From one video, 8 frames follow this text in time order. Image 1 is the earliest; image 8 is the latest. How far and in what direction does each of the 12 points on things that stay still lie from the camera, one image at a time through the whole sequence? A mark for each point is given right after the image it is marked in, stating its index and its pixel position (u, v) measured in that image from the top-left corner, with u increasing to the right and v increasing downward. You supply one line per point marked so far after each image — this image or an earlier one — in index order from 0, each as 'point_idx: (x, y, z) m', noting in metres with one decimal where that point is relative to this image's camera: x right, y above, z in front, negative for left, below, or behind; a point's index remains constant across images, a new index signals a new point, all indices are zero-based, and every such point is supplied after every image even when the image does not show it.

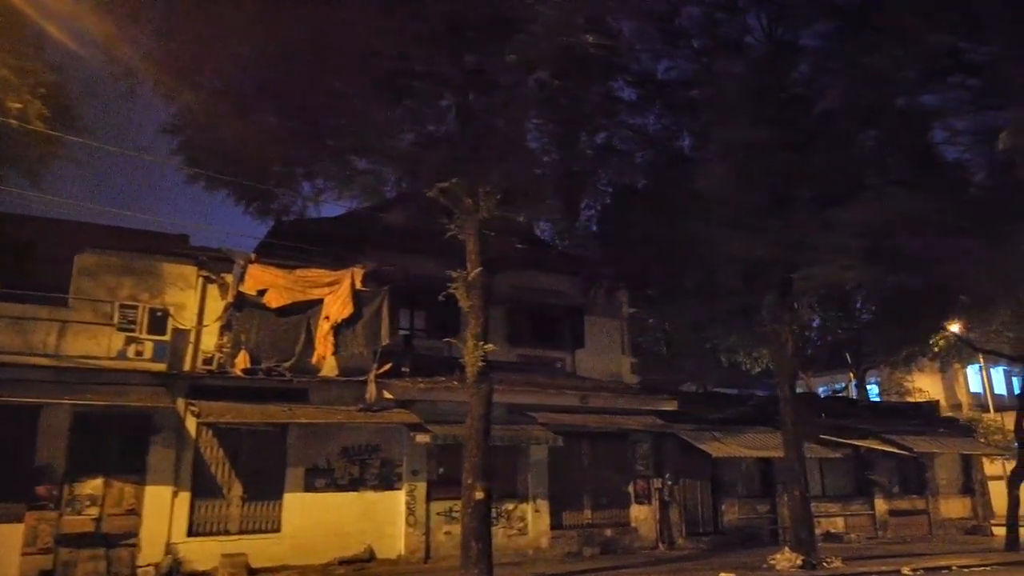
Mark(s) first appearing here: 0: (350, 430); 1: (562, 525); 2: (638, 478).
0: (-3.5, -3.1, +15.9) m
1: (+1.2, -5.8, +17.9) m
2: (+3.3, -4.9, +19.0) m
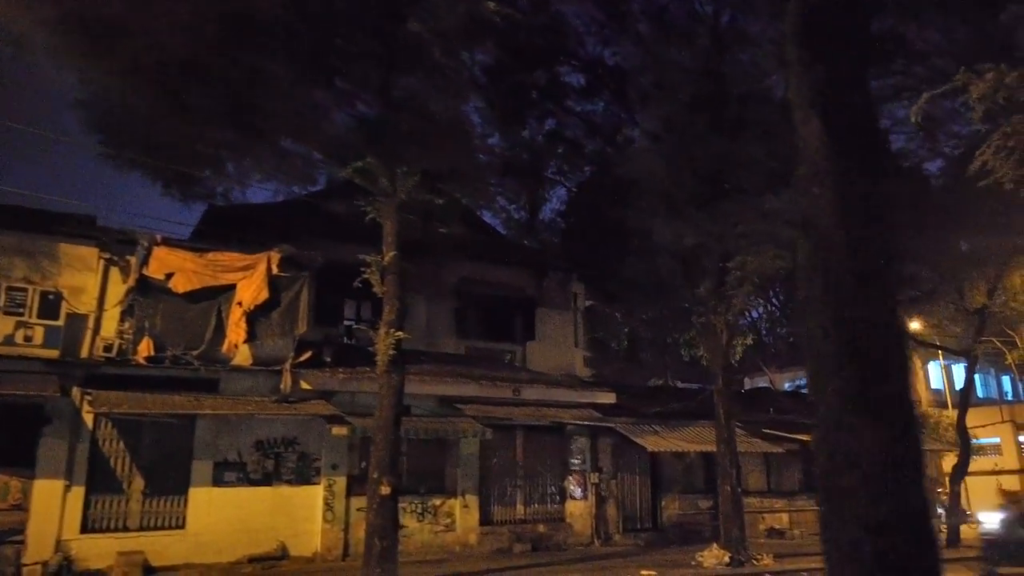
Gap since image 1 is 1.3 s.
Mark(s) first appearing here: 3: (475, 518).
0: (-5.1, -2.8, +15.1) m
1: (-0.5, -5.5, +17.4) m
2: (+1.6, -4.6, +18.4) m
3: (-0.9, -5.3, +17.0) m
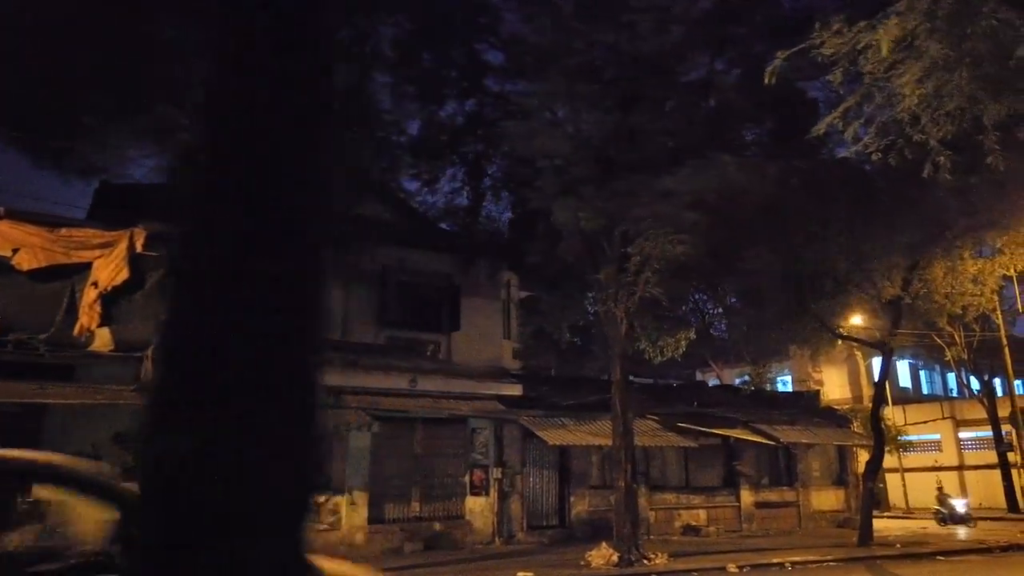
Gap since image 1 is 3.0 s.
0: (-7.4, -2.4, +14.0) m
1: (-2.9, -5.2, +16.4) m
2: (-0.9, -4.3, +17.6) m
3: (-3.3, -5.0, +16.0) m
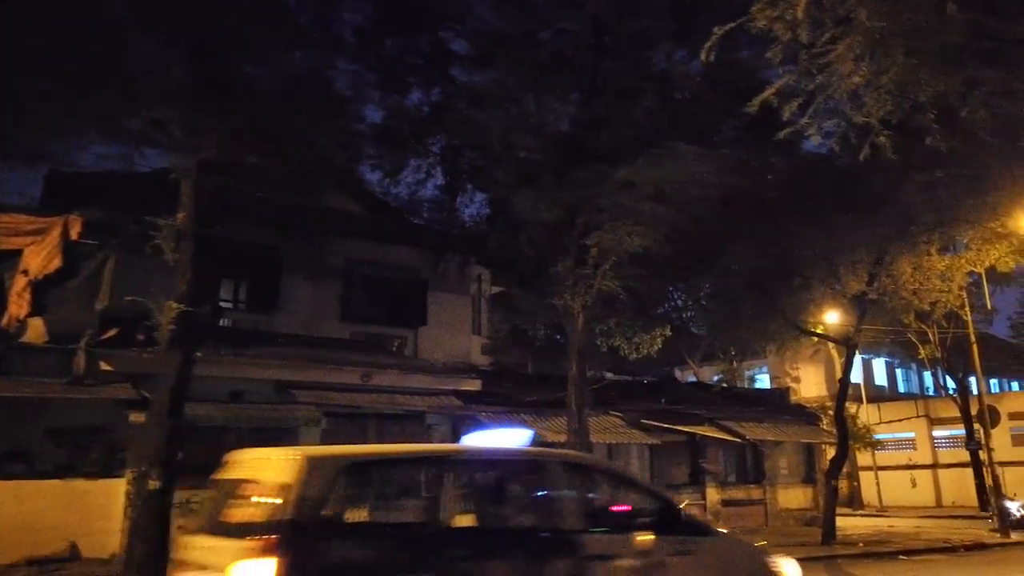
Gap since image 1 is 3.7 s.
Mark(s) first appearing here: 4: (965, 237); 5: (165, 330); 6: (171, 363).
0: (-8.3, -2.2, +13.4) m
1: (-3.9, -5.0, +15.9) m
2: (-1.9, -4.1, +17.1) m
3: (-4.2, -4.8, +15.5) m
4: (+10.9, +1.2, +17.6) m
5: (-5.4, -0.7, +11.4) m
6: (-5.2, -1.2, +11.3) m
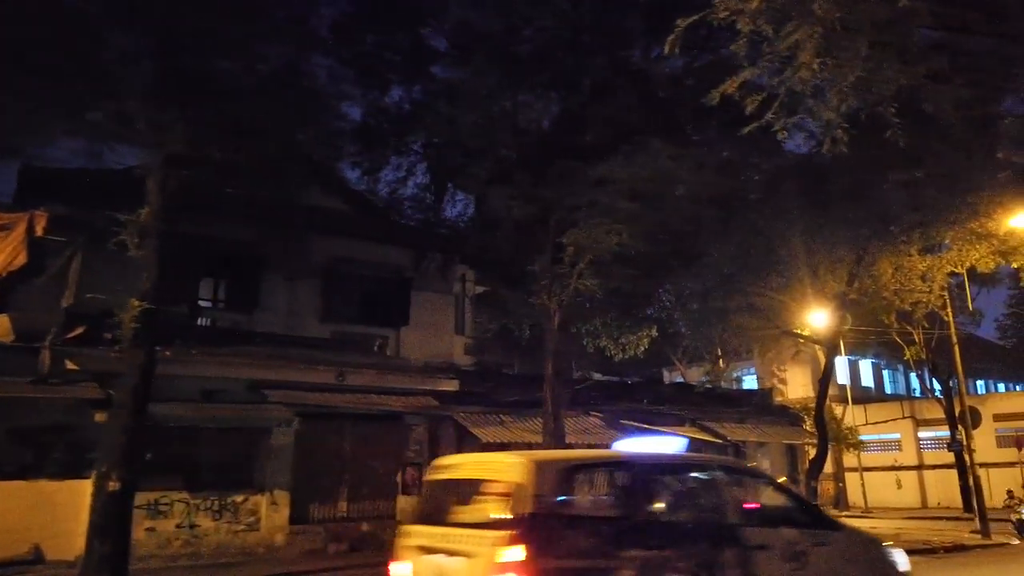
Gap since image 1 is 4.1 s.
0: (-8.8, -2.1, +13.2) m
1: (-4.4, -4.9, +15.7) m
2: (-2.4, -4.1, +16.9) m
3: (-4.7, -4.7, +15.3) m
4: (+10.4, +1.2, +17.6) m
5: (-5.8, -0.6, +11.1) m
6: (-5.7, -1.1, +11.0) m
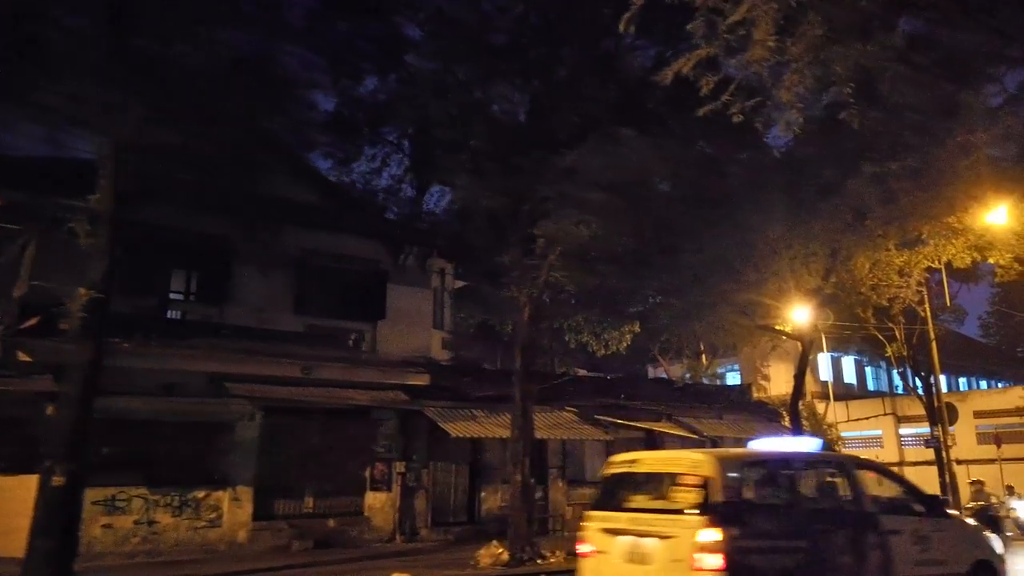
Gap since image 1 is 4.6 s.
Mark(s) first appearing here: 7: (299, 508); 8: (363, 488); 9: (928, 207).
0: (-9.4, -1.9, +12.8) m
1: (-5.0, -4.8, +15.4) m
2: (-3.1, -3.9, +16.6) m
3: (-5.4, -4.6, +14.9) m
4: (+9.7, +1.3, +17.4) m
5: (-6.4, -0.5, +10.8) m
6: (-6.3, -1.0, +10.7) m
7: (-4.6, -4.7, +15.7) m
8: (-3.3, -4.5, +16.4) m
9: (+9.3, +1.8, +16.4) m
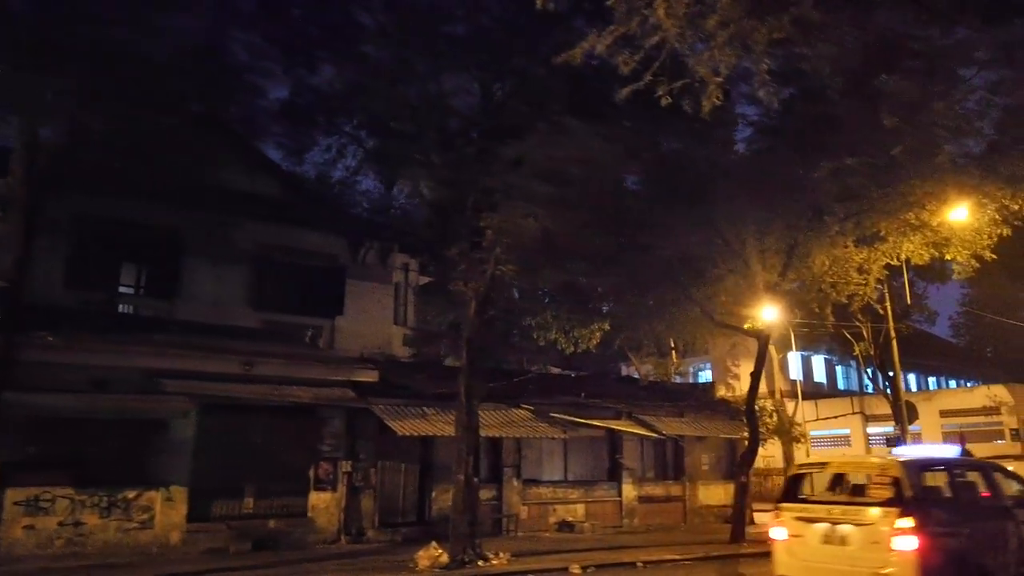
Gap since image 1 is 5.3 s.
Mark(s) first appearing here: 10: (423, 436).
0: (-10.4, -1.8, +12.1) m
1: (-6.1, -4.6, +14.8) m
2: (-4.2, -3.8, +16.1) m
3: (-6.5, -4.4, +14.4) m
4: (+8.6, +1.4, +17.2) m
5: (-7.4, -0.3, +10.2) m
6: (-7.2, -0.8, +10.1) m
7: (-5.7, -4.5, +15.1) m
8: (-4.5, -4.3, +15.9) m
9: (+8.2, +1.9, +16.2) m
10: (-1.8, -3.3, +16.4) m
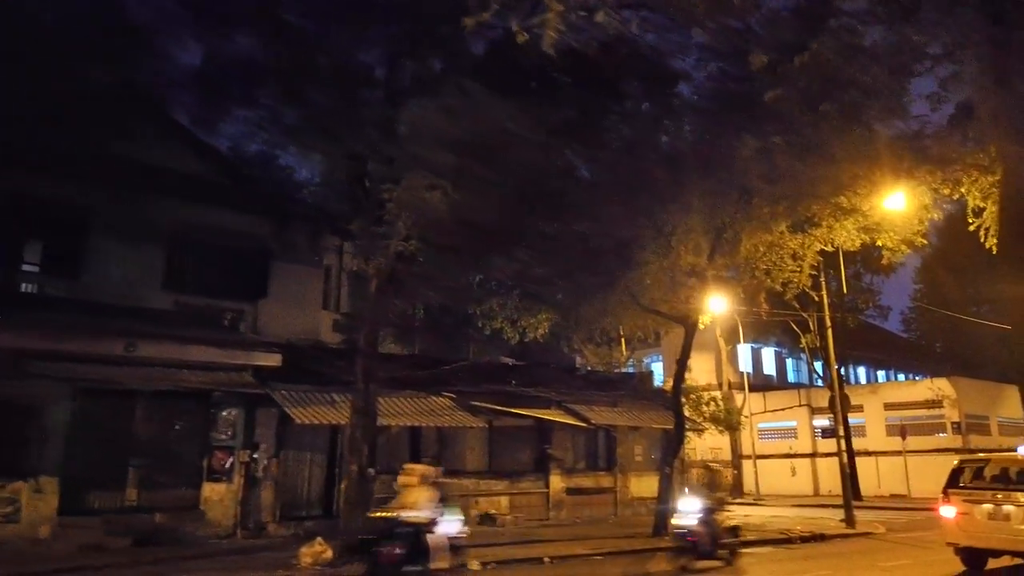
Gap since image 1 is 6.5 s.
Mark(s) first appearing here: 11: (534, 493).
0: (-12.0, -1.3, +10.7) m
1: (-7.9, -4.1, +13.7) m
2: (-6.0, -3.3, +15.0) m
3: (-8.2, -3.9, +13.2) m
4: (+6.7, +1.7, +16.7) m
5: (-8.9, +0.2, +8.9) m
6: (-8.8, -0.3, +8.9) m
7: (-7.5, -4.1, +14.0) m
8: (-6.3, -3.9, +14.8) m
9: (+6.4, +2.2, +15.6) m
10: (-3.7, -2.8, +15.4) m
11: (+0.5, -5.5, +19.7) m
